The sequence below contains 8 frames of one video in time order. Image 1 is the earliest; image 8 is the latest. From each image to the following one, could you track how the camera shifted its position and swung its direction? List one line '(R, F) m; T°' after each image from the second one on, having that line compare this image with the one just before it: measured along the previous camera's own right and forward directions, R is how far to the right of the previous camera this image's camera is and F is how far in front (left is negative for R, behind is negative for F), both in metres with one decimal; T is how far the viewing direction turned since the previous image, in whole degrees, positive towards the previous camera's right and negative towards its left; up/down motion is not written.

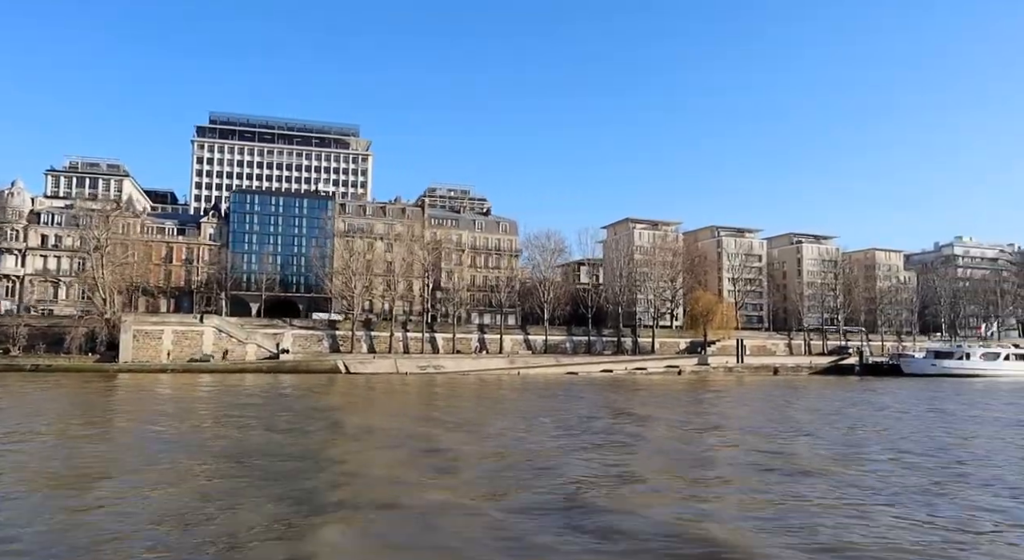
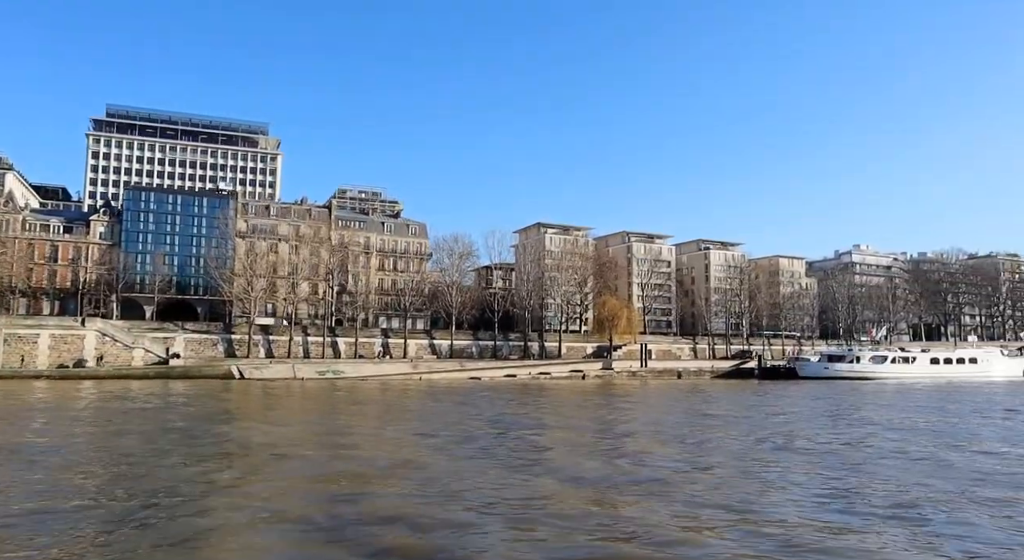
(+1.0, +0.3) m; +6°
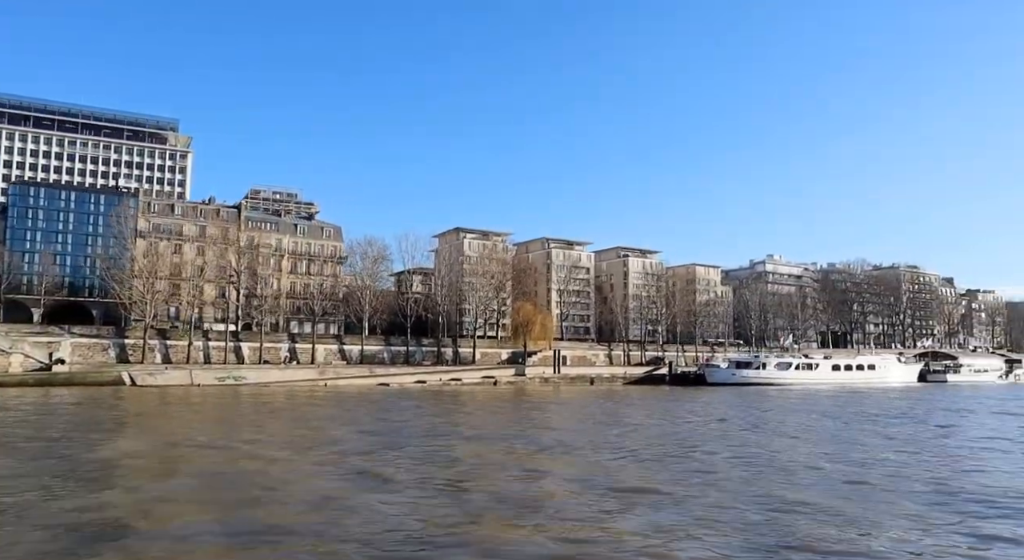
(+0.9, +0.5) m; +5°
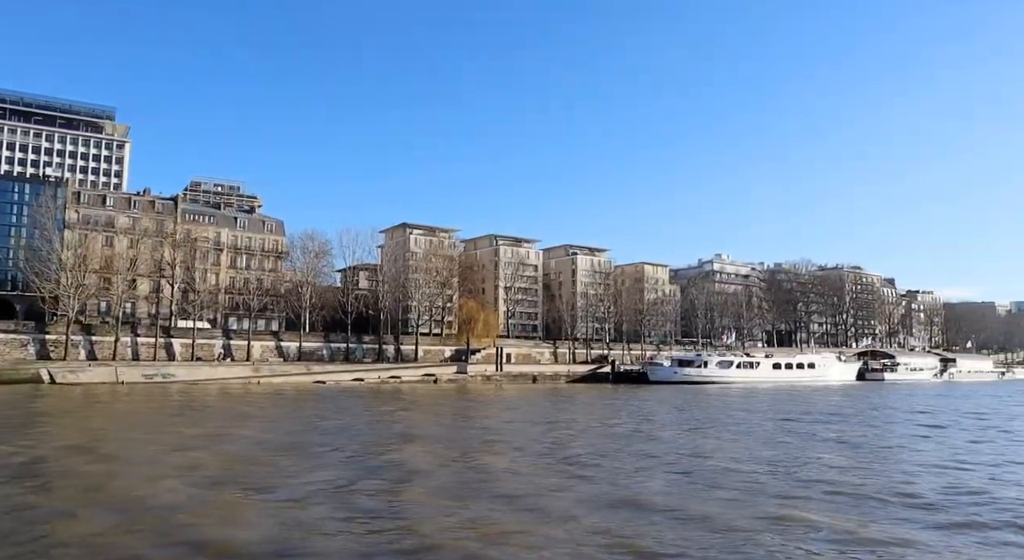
(+0.8, +0.5) m; +3°
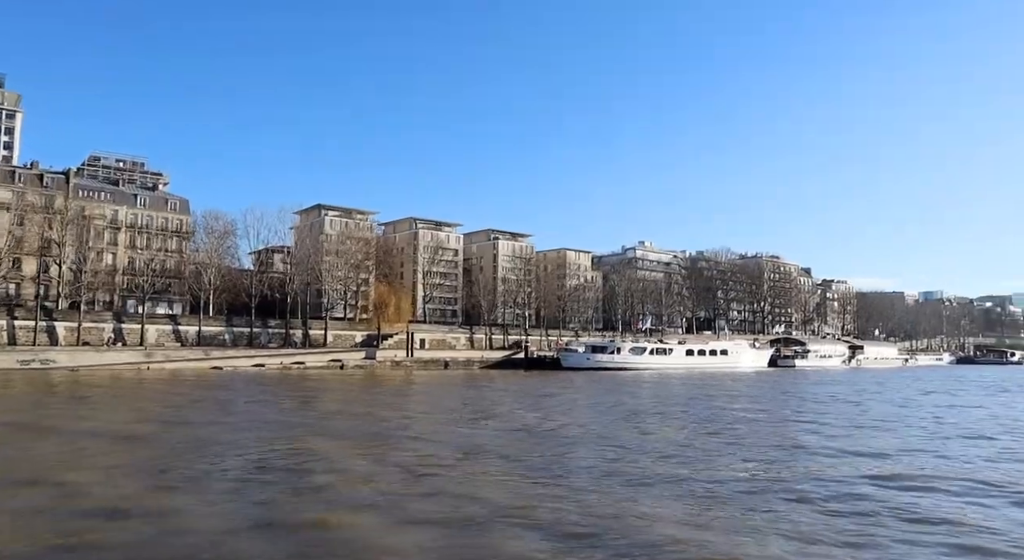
(+1.1, +0.9) m; +5°
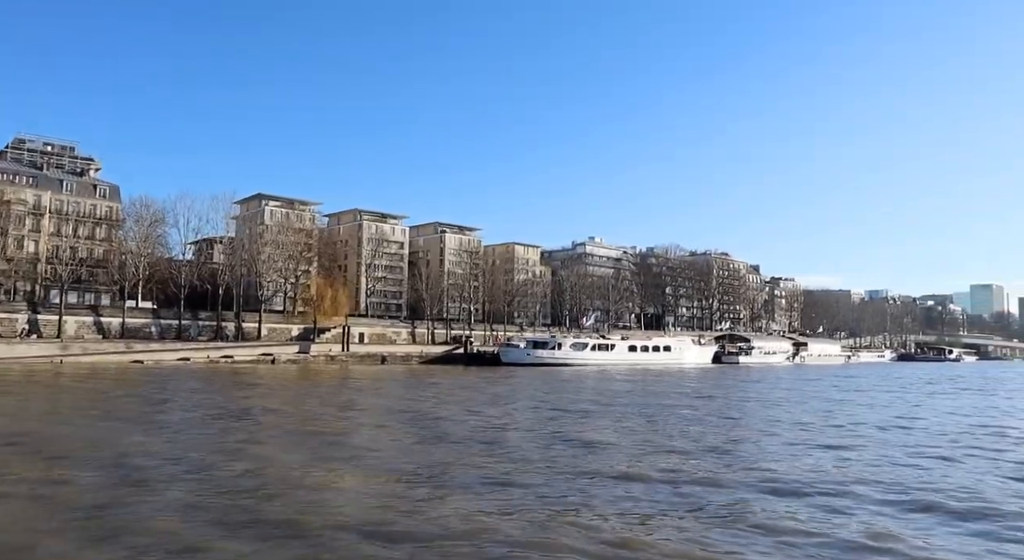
(+1.0, +0.8) m; +3°
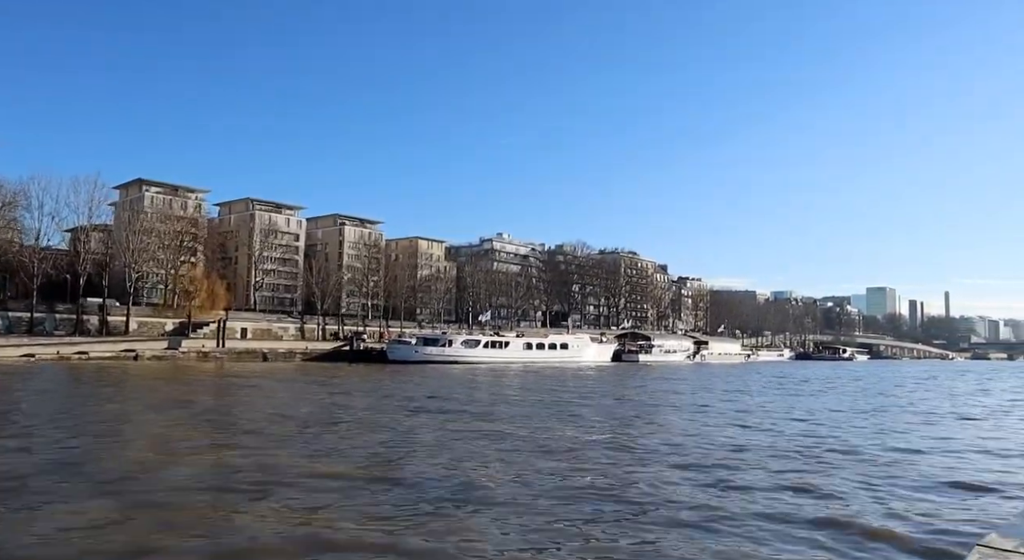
(+1.6, +1.4) m; +6°
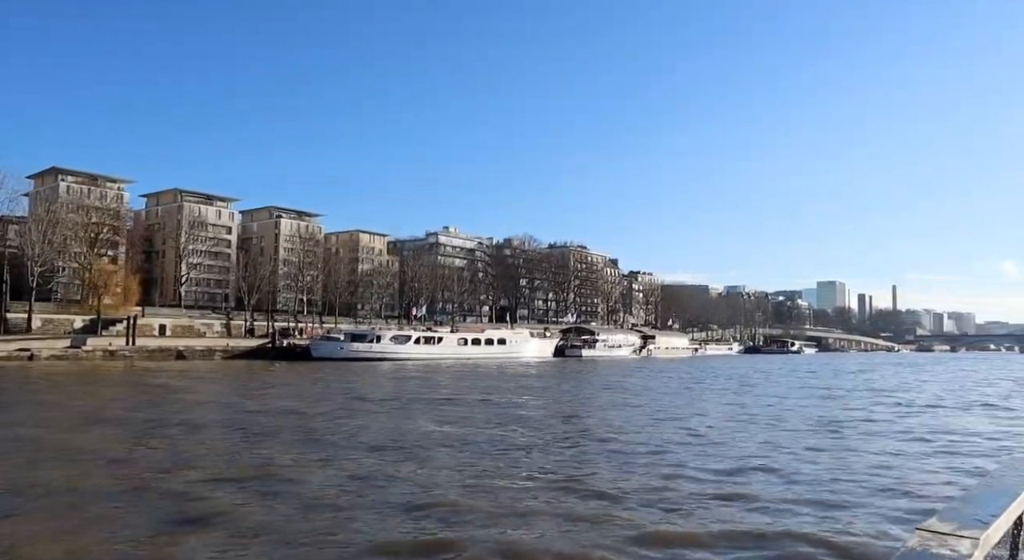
(+1.5, +1.5) m; +3°
